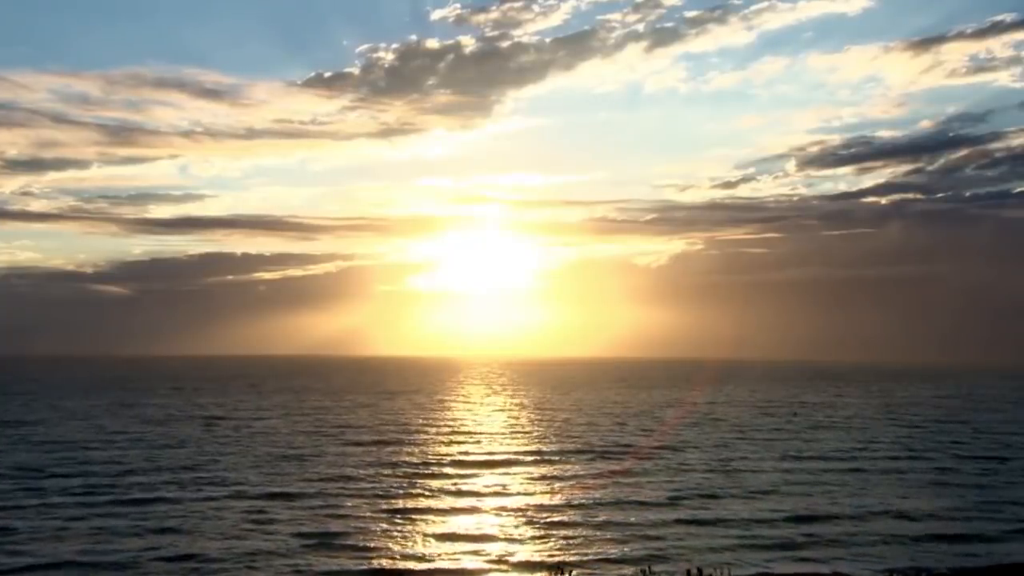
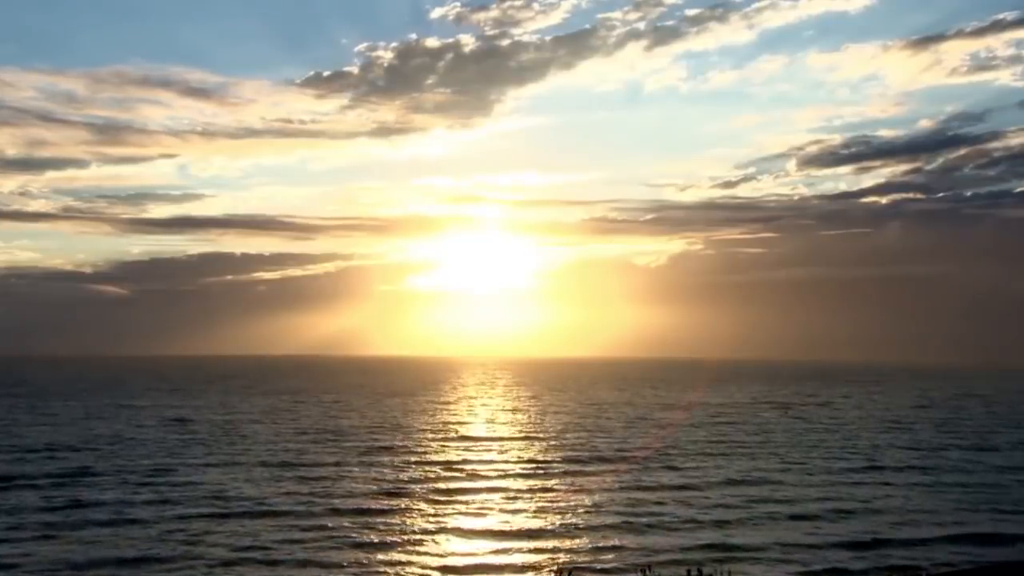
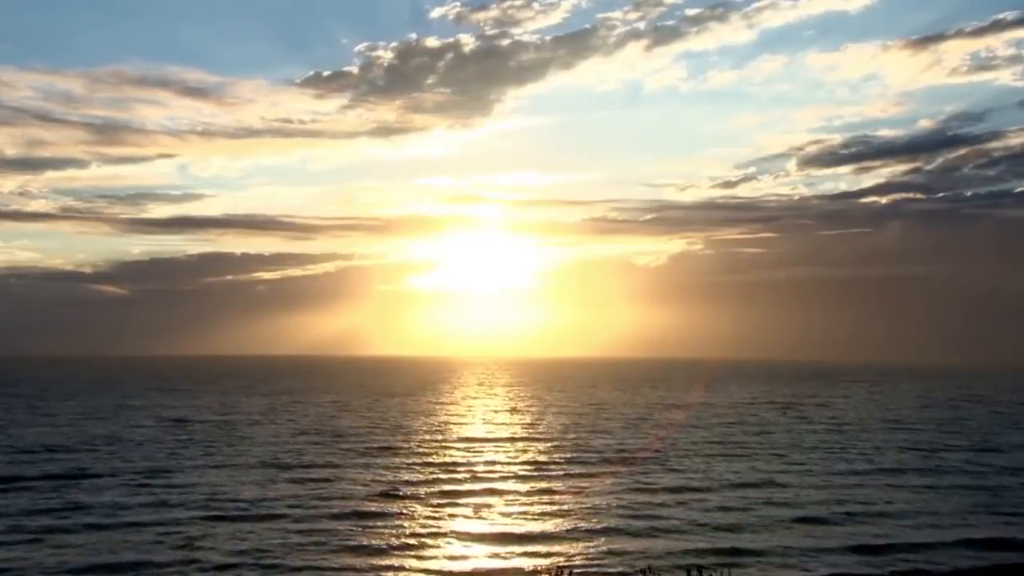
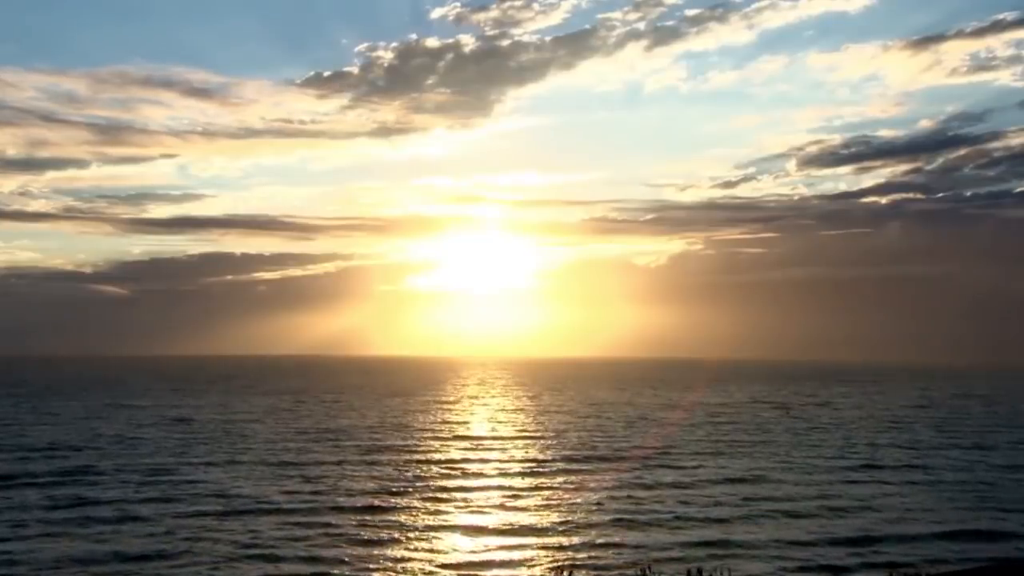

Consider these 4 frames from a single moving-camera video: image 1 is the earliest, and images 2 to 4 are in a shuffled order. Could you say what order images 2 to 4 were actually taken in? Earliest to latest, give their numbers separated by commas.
4, 2, 3
